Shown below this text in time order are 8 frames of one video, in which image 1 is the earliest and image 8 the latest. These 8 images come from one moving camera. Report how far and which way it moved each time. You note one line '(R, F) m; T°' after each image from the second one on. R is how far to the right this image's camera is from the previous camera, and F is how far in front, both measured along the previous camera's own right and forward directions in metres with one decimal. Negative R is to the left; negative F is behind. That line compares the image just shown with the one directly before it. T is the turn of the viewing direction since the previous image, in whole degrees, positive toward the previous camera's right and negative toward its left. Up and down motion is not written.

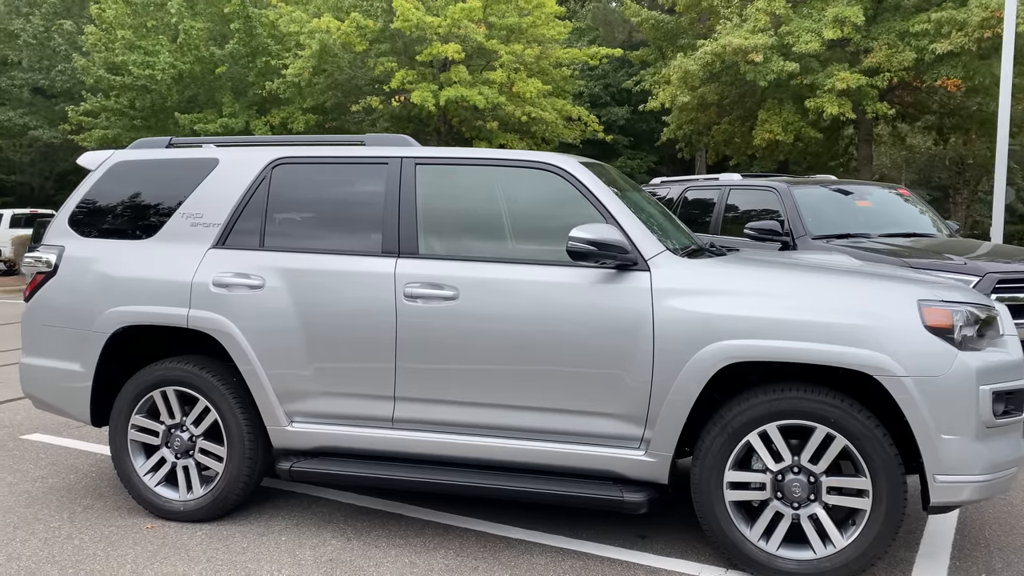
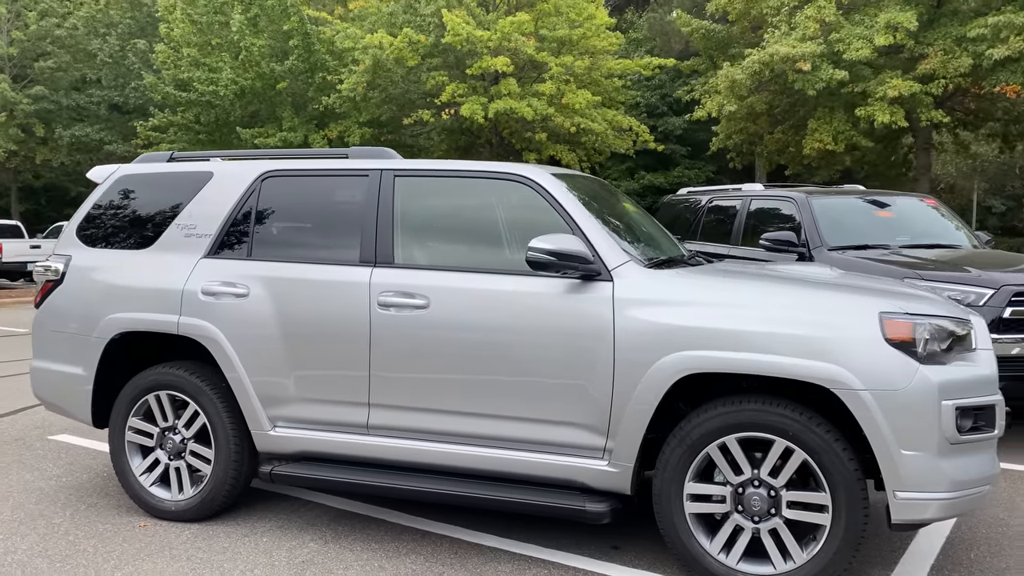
(+0.4, 0.0) m; -4°
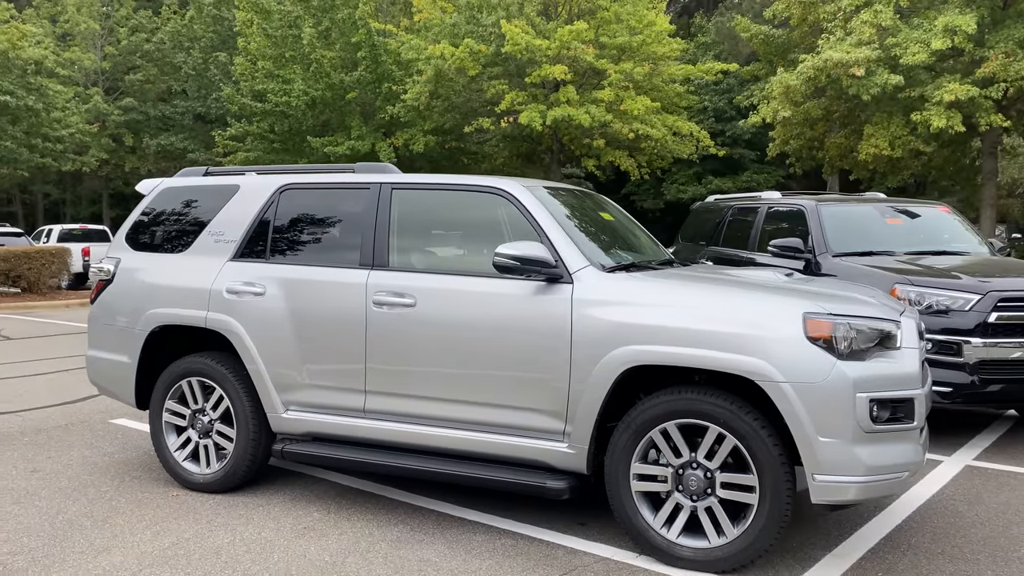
(+0.5, -0.4) m; -5°
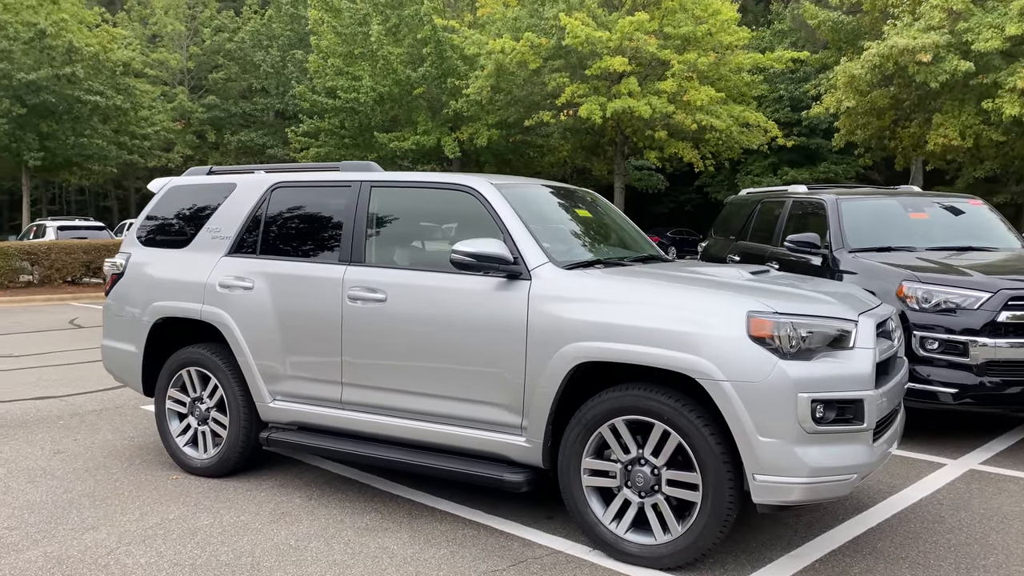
(+0.5, 0.0) m; -5°
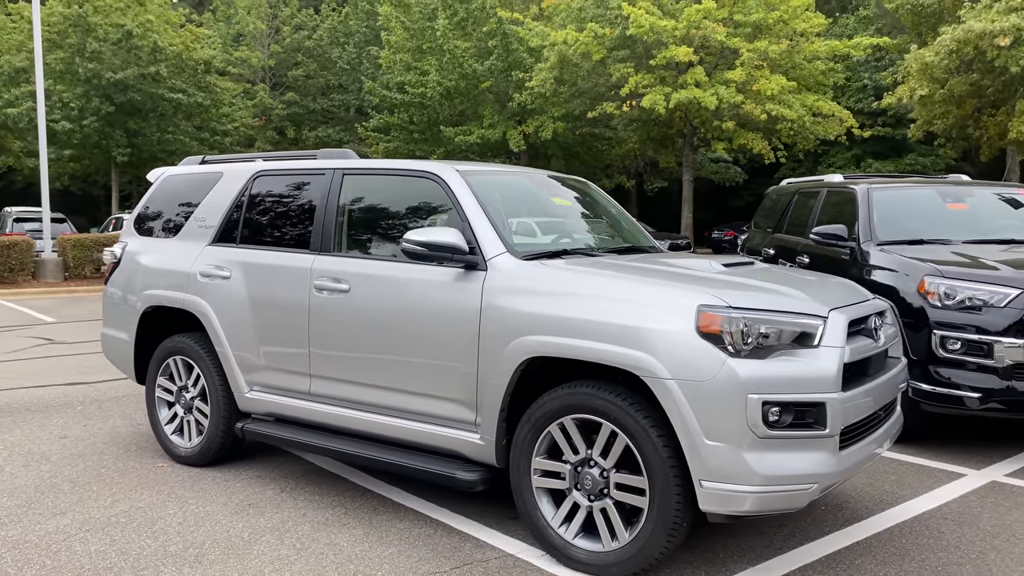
(+0.5, +0.2) m; -5°
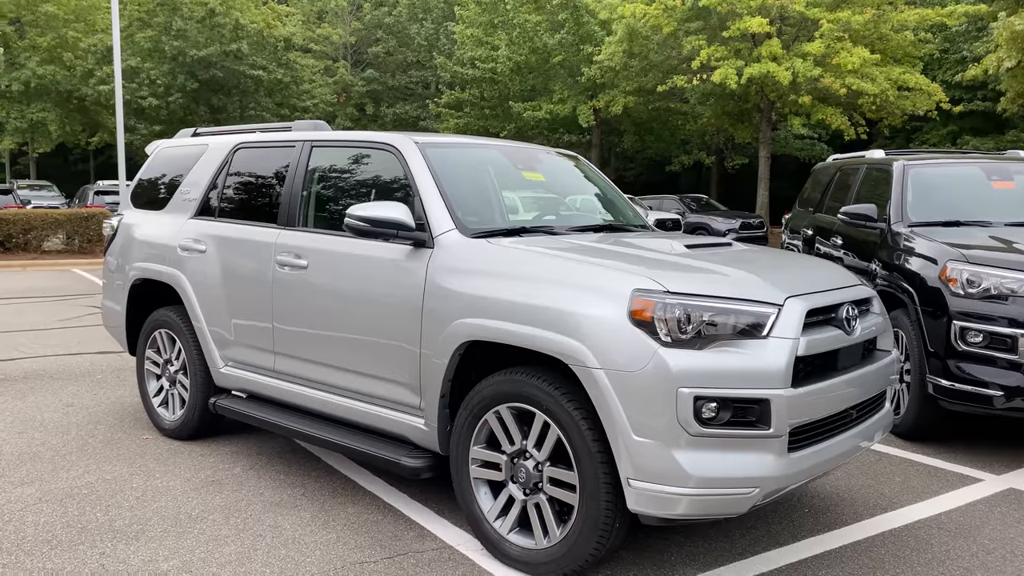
(+0.6, +0.2) m; -5°
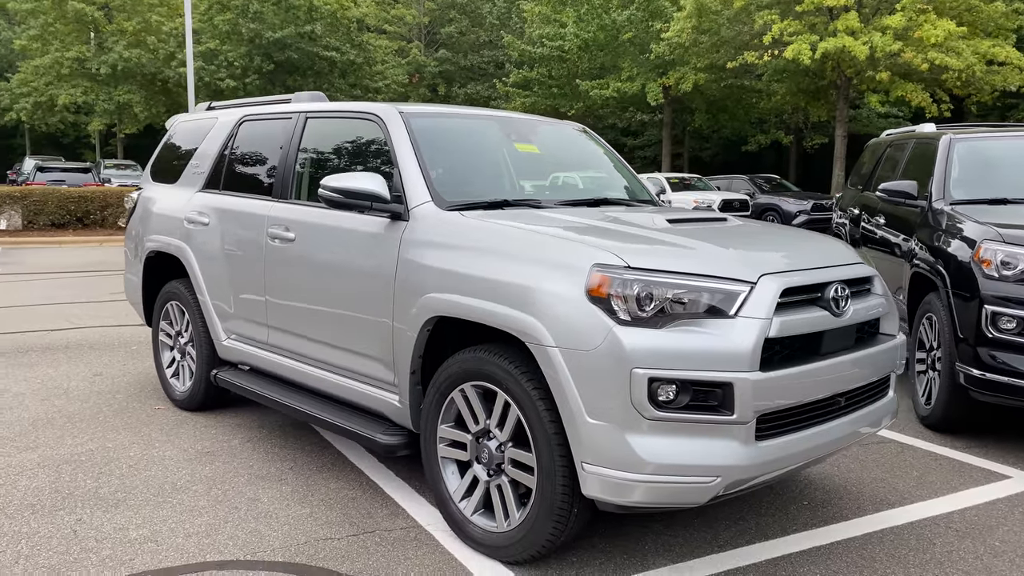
(+0.4, +0.1) m; -5°
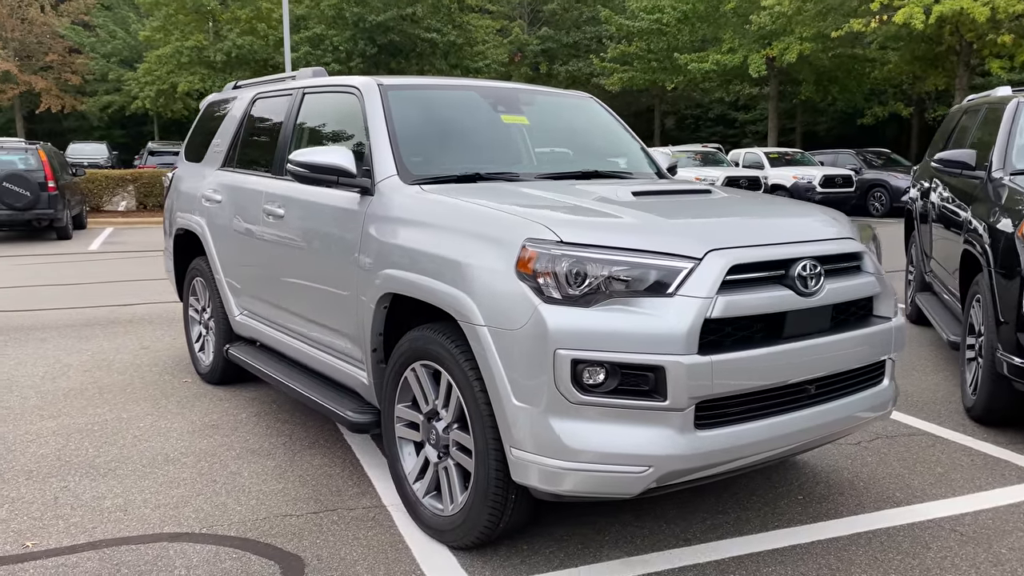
(+0.6, +0.2) m; -7°
